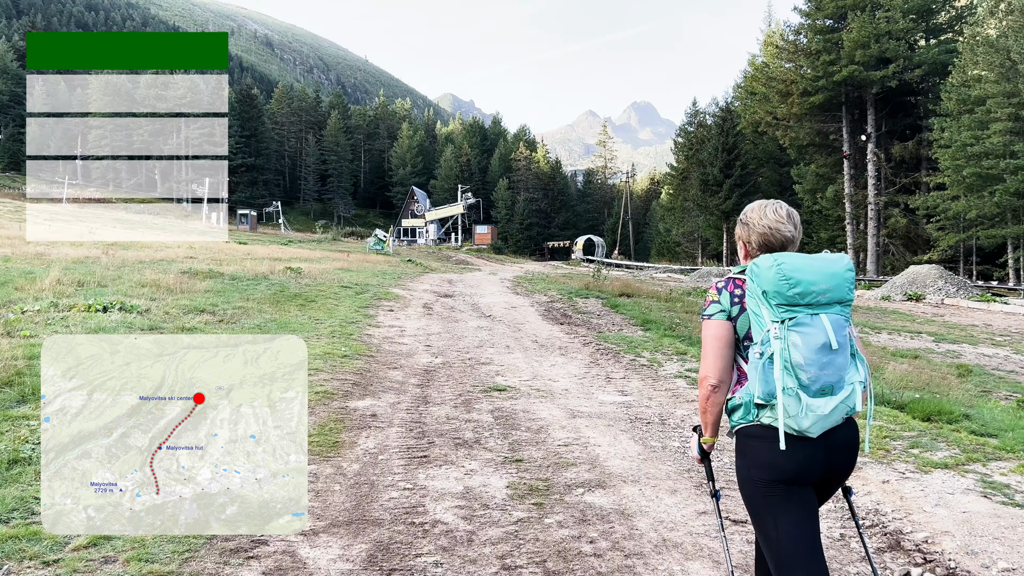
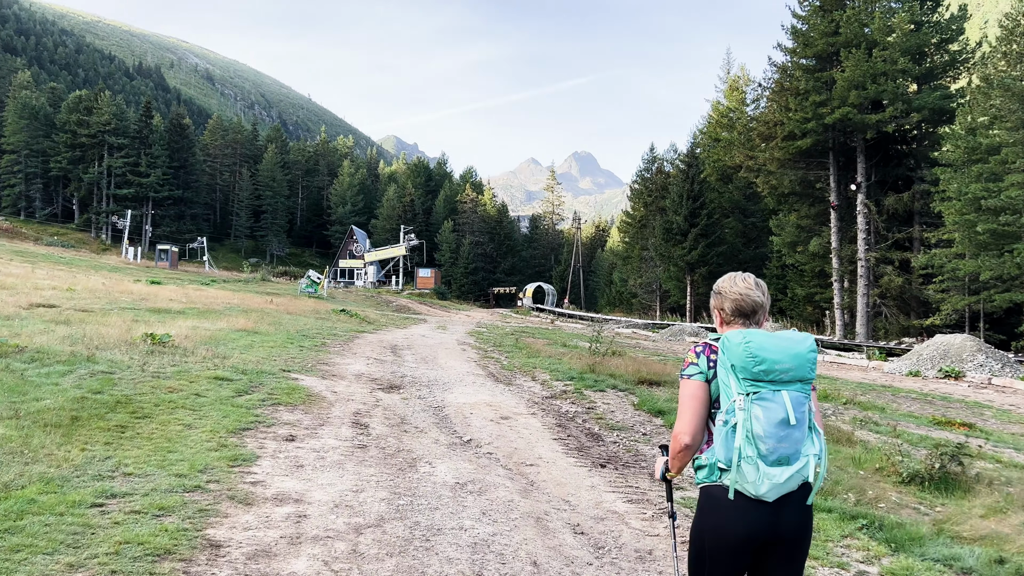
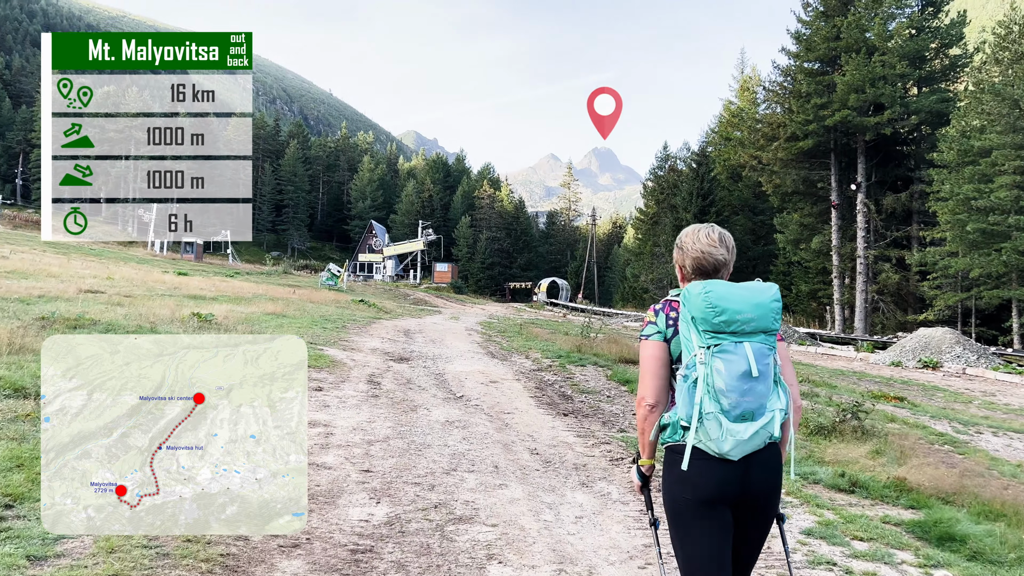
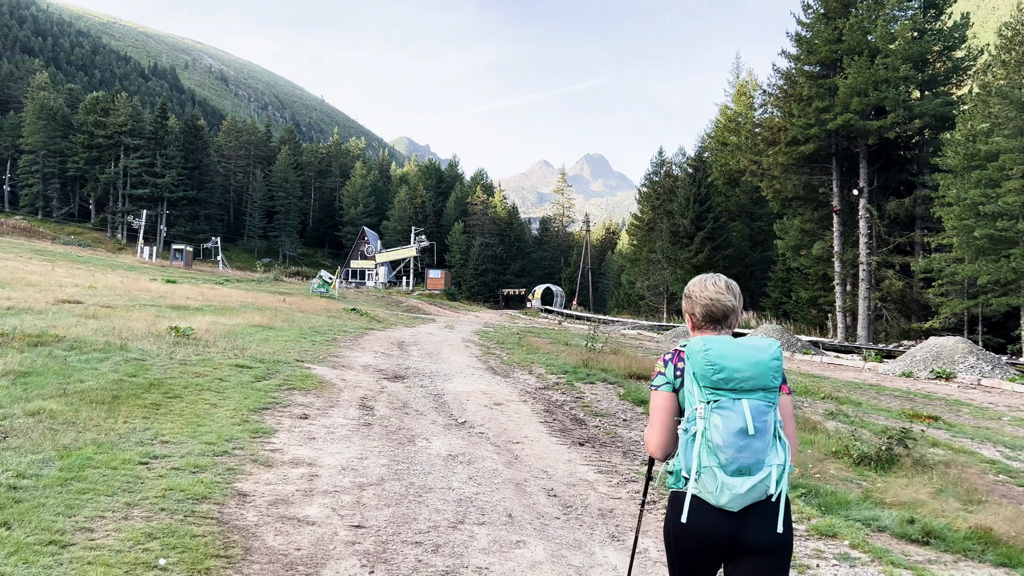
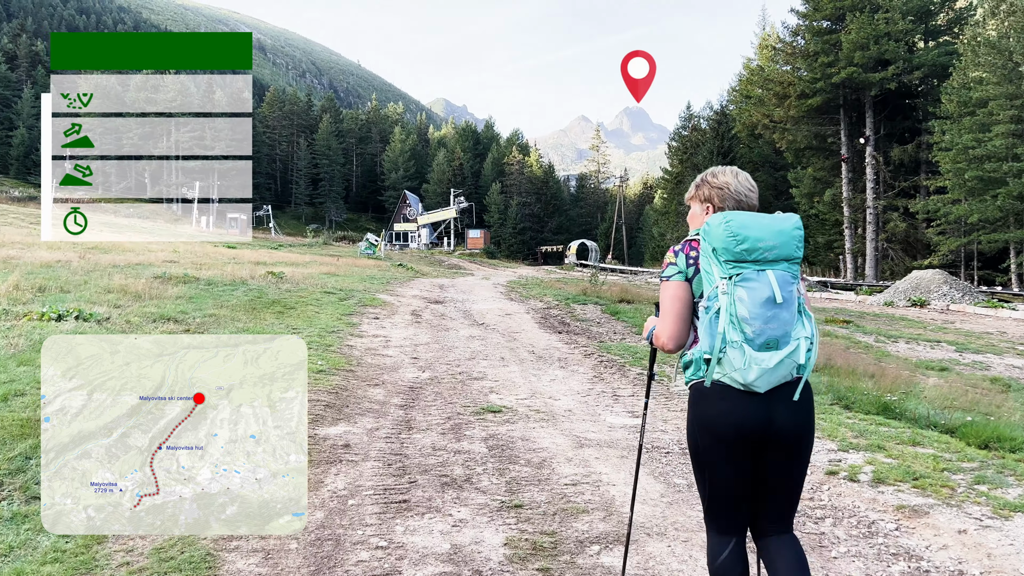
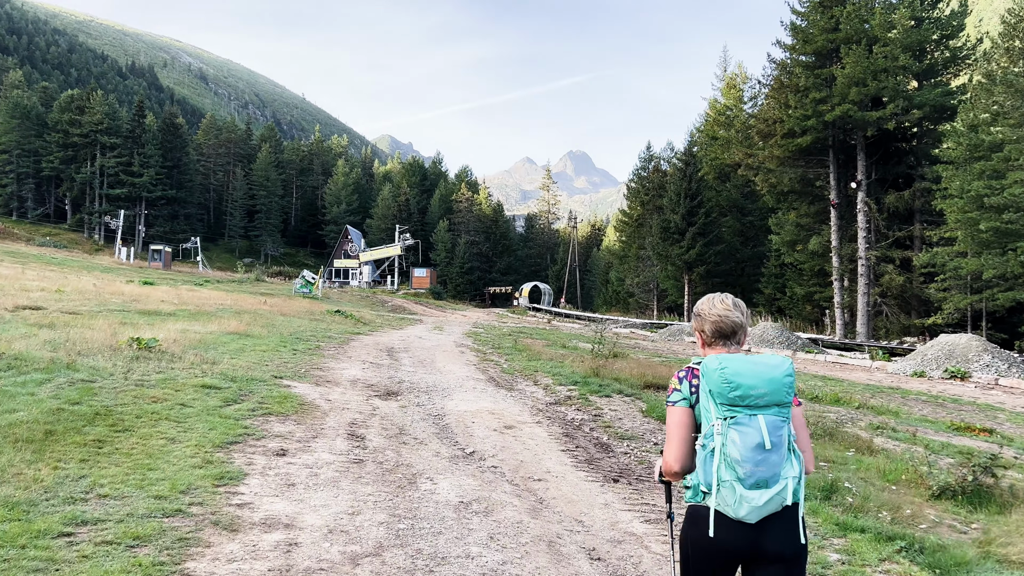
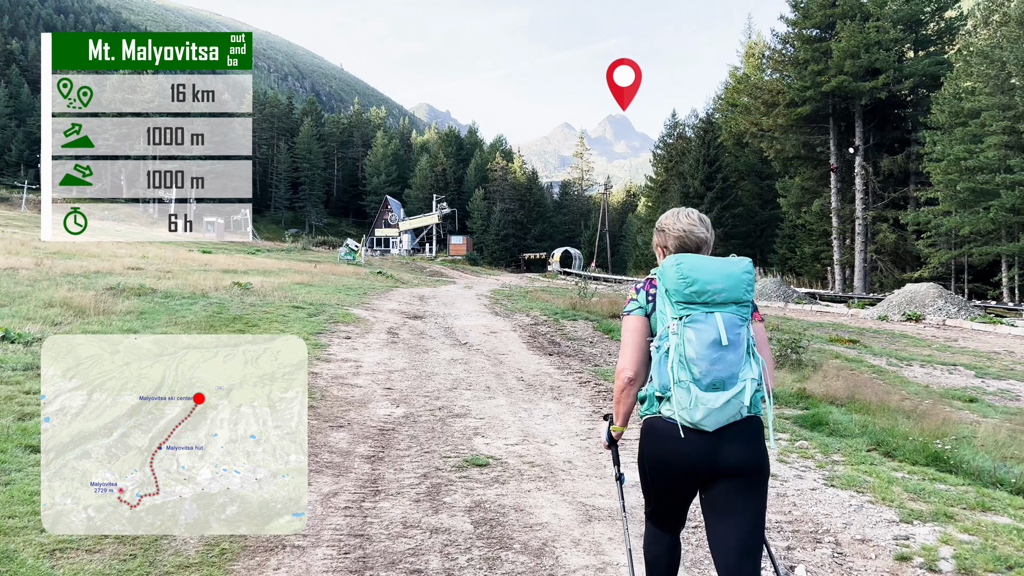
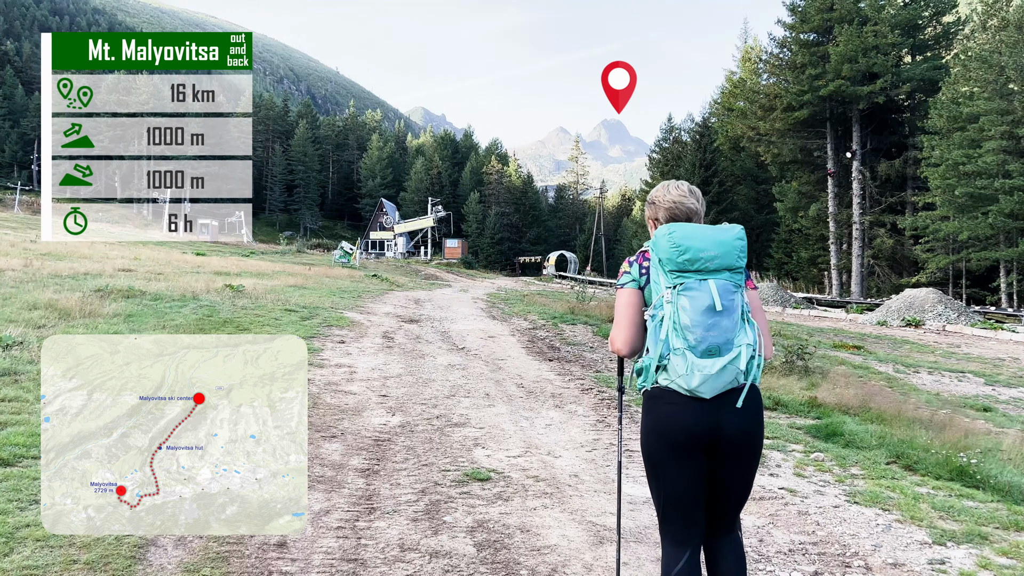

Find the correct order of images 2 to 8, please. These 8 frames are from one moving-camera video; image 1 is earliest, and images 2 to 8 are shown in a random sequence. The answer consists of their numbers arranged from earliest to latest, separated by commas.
5, 7, 8, 3, 4, 2, 6
